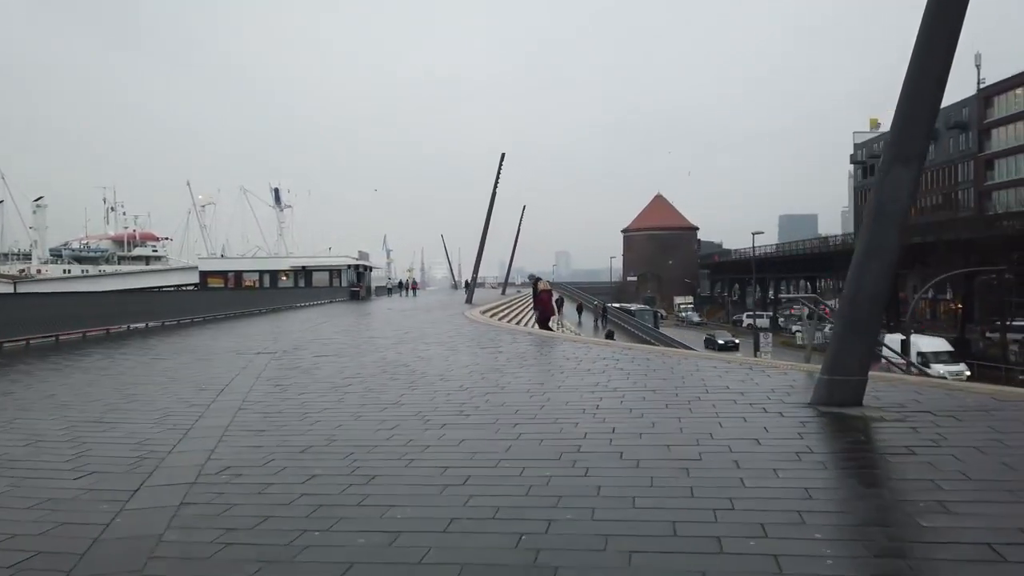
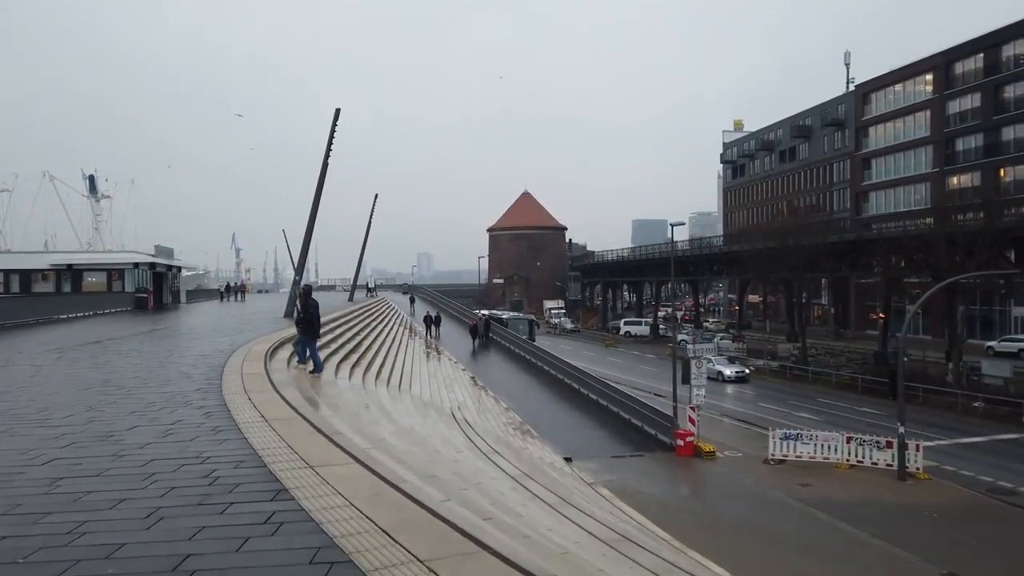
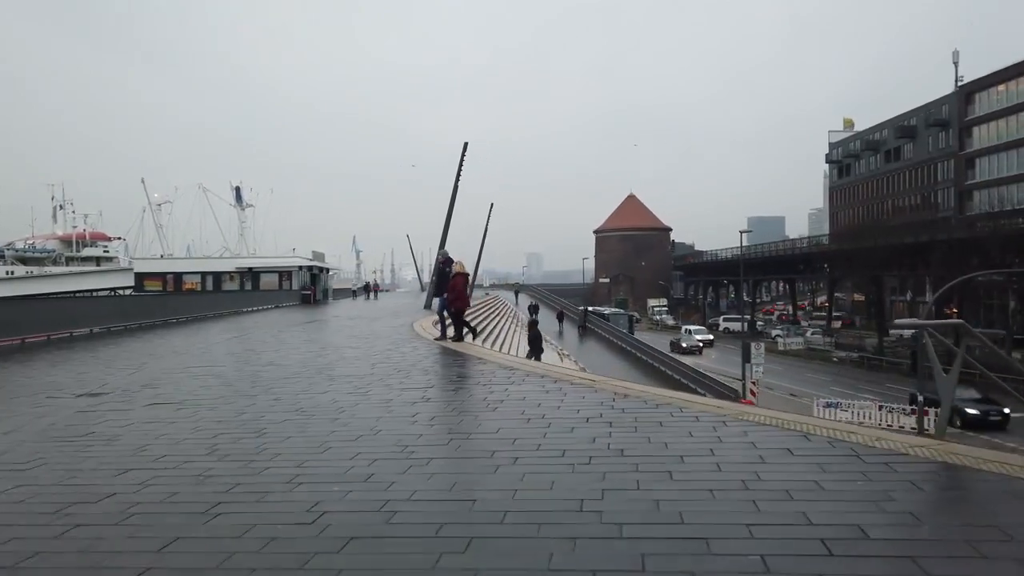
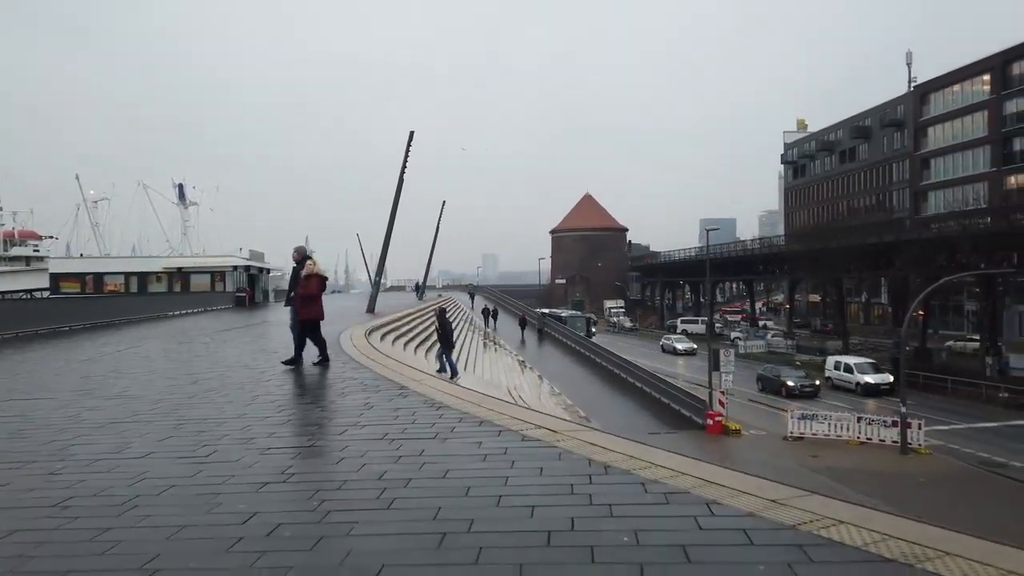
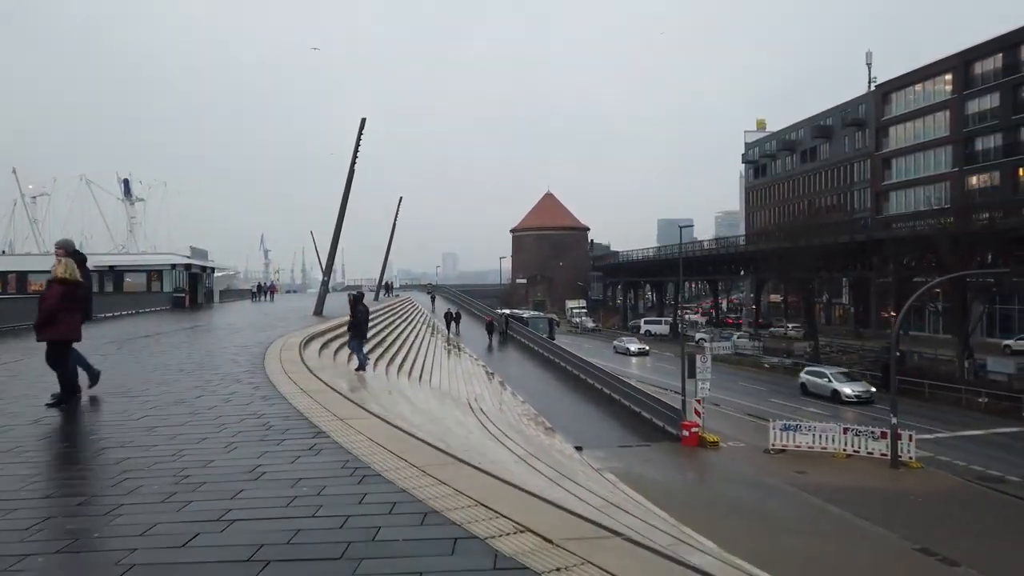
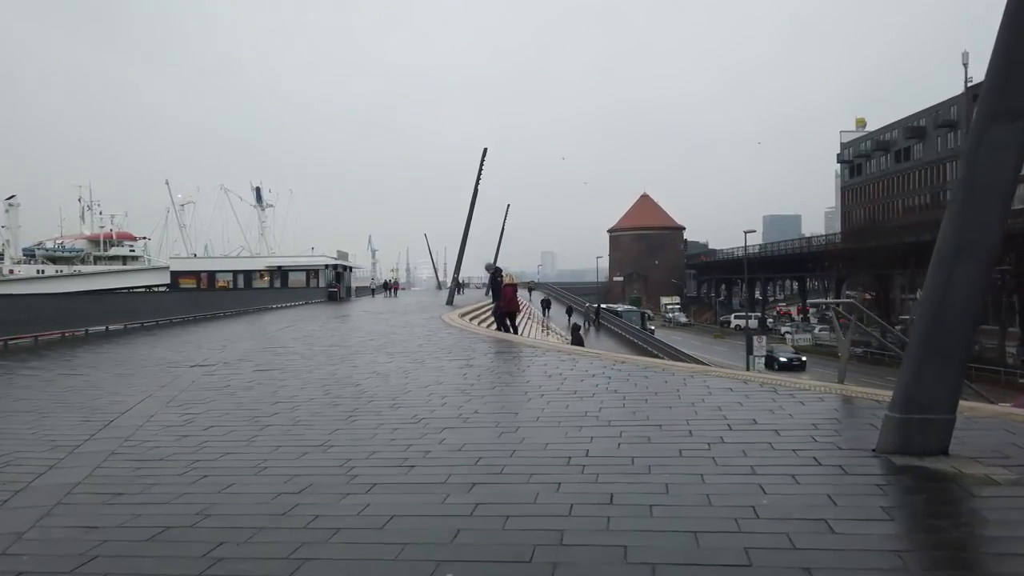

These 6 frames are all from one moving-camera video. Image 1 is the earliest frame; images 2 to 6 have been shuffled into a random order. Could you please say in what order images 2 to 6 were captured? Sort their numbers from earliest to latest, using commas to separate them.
6, 3, 4, 5, 2
